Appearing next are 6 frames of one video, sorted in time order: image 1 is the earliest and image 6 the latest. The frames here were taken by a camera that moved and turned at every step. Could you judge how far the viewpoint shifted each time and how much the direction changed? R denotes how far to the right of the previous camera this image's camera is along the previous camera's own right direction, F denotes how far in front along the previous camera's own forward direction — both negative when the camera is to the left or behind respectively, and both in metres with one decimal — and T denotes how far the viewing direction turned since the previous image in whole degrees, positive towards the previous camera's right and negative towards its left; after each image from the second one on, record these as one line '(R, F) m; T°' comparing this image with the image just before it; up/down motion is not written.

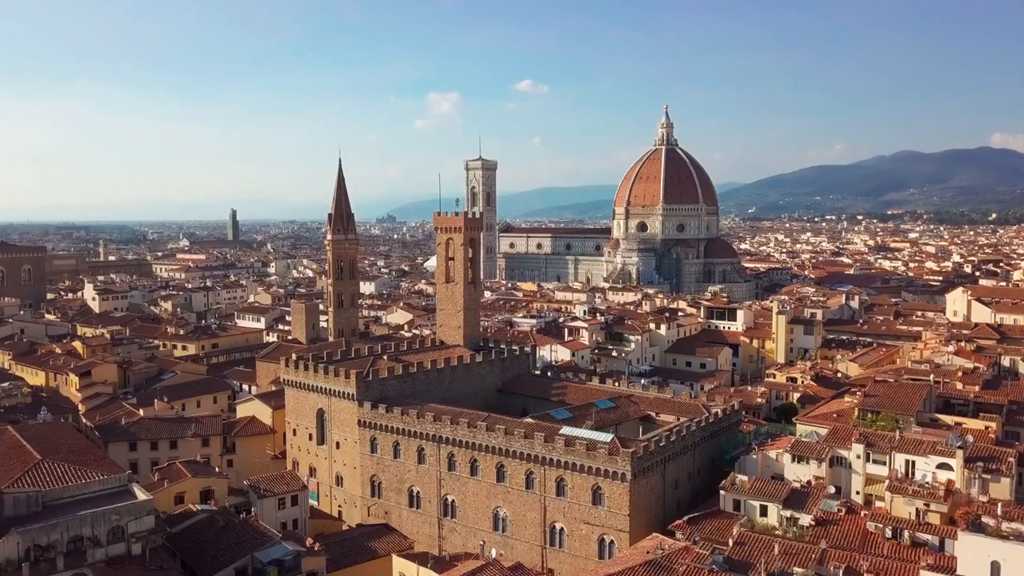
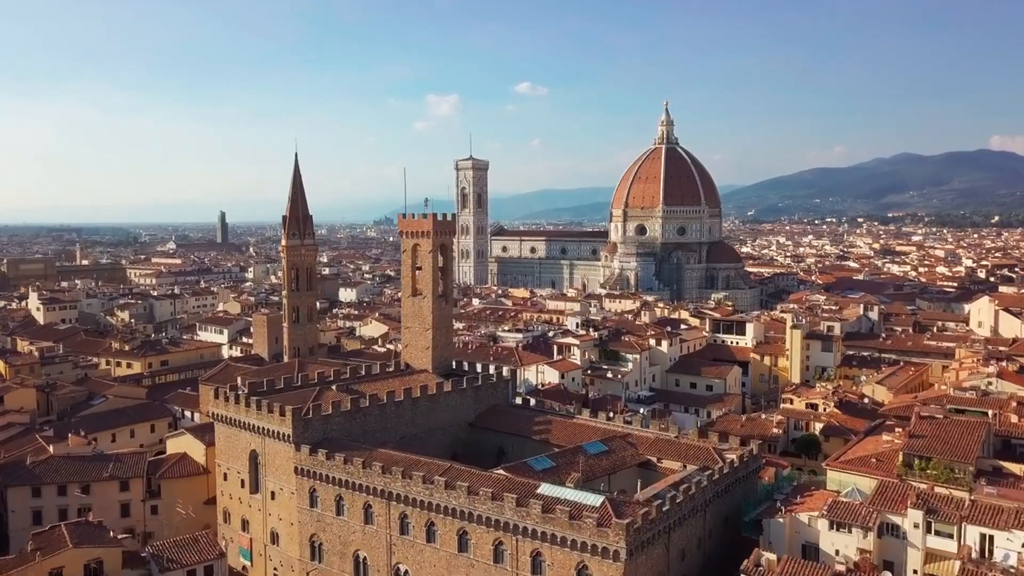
(+0.9, +5.7) m; 0°
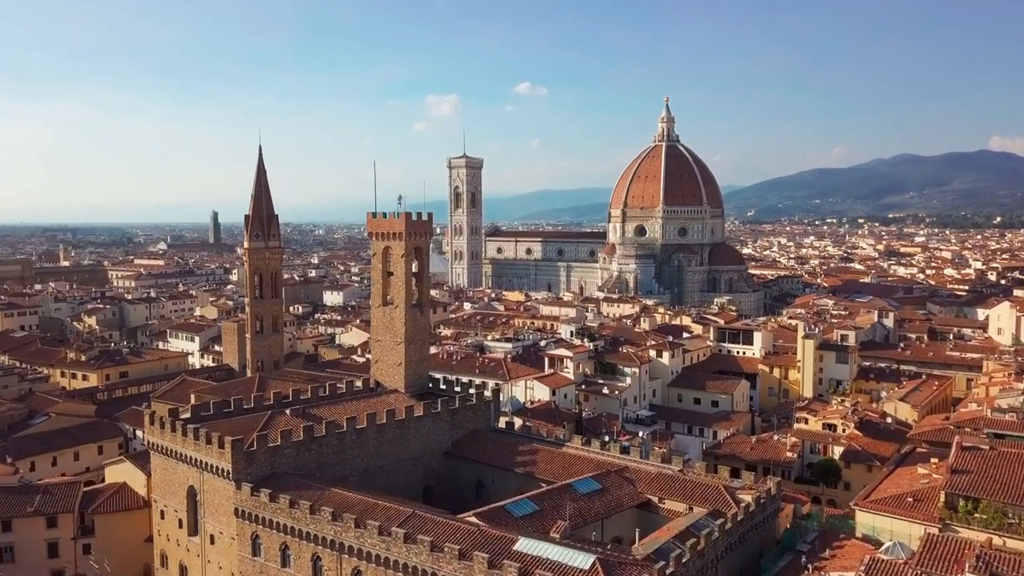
(+0.6, +3.8) m; 0°
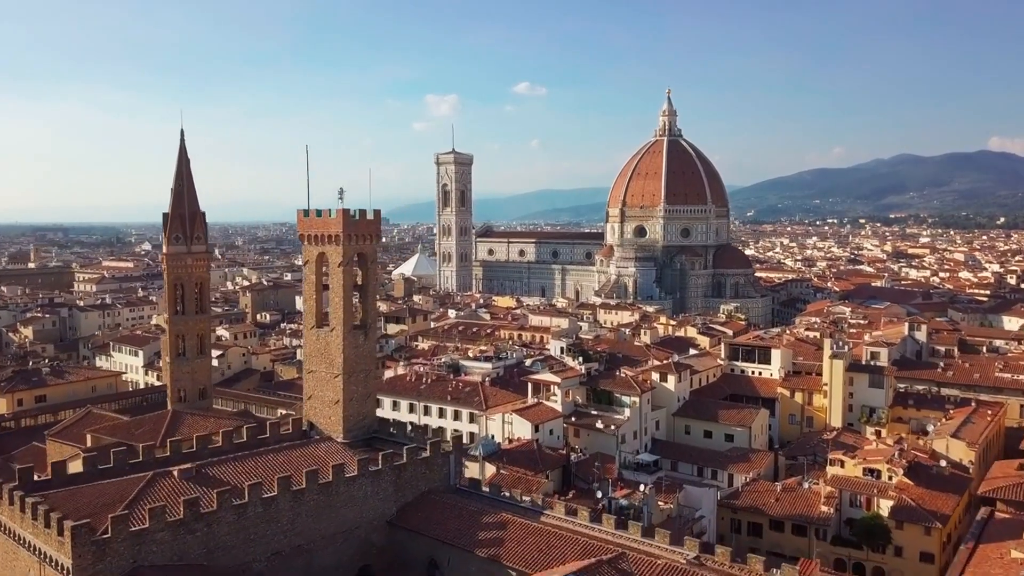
(+0.9, +6.4) m; 0°
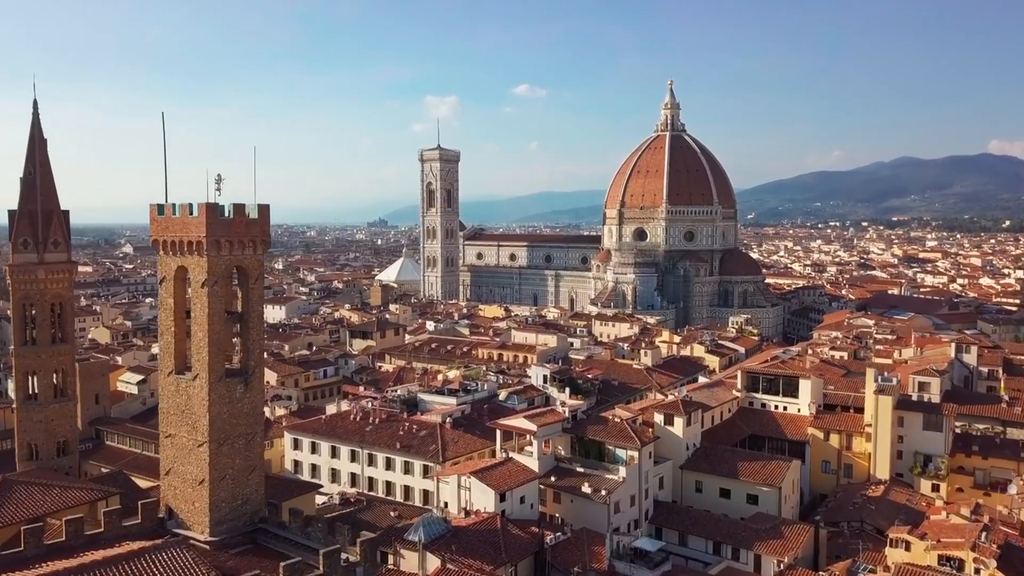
(+1.2, +7.4) m; 0°
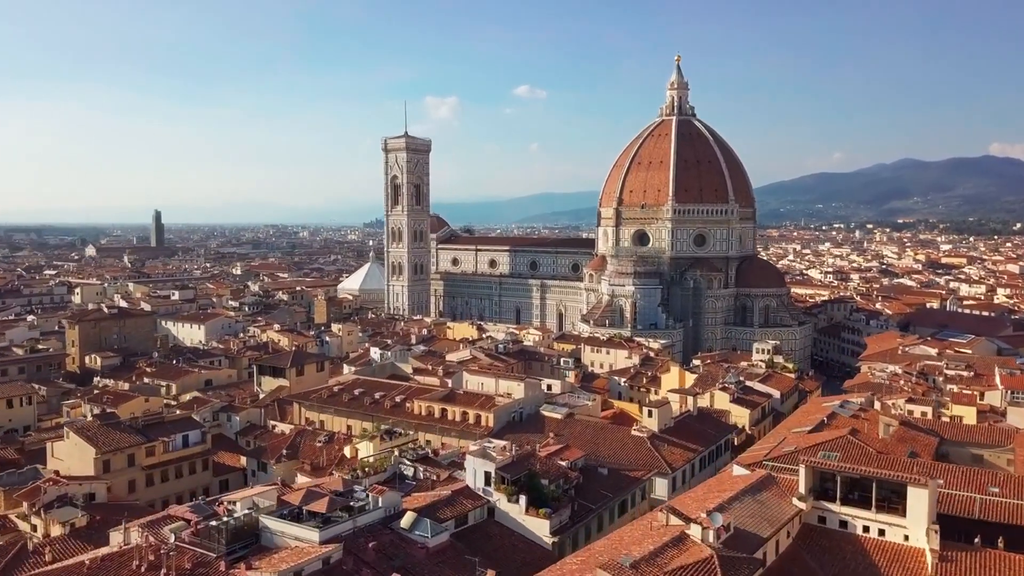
(+2.1, +13.6) m; 0°
